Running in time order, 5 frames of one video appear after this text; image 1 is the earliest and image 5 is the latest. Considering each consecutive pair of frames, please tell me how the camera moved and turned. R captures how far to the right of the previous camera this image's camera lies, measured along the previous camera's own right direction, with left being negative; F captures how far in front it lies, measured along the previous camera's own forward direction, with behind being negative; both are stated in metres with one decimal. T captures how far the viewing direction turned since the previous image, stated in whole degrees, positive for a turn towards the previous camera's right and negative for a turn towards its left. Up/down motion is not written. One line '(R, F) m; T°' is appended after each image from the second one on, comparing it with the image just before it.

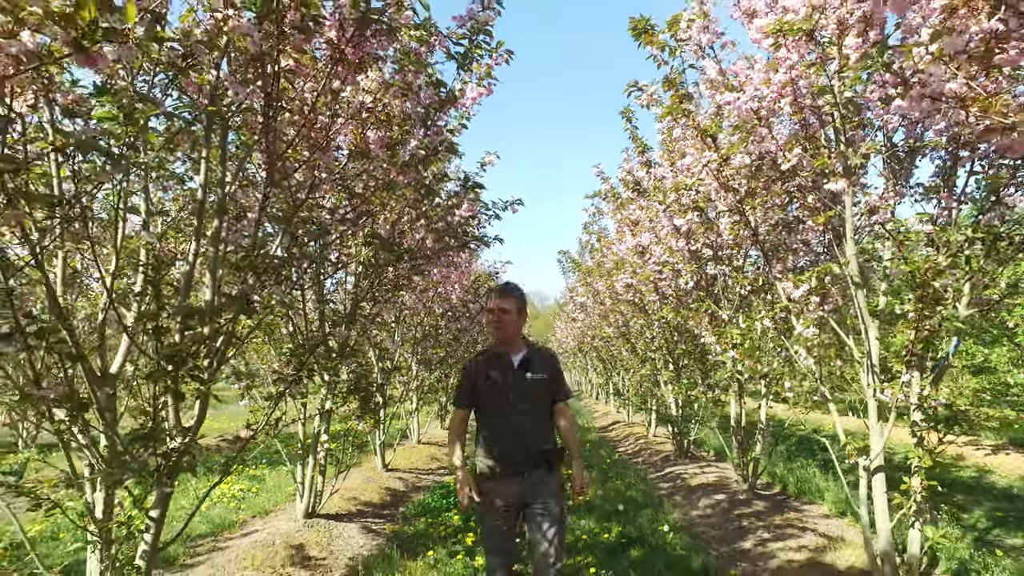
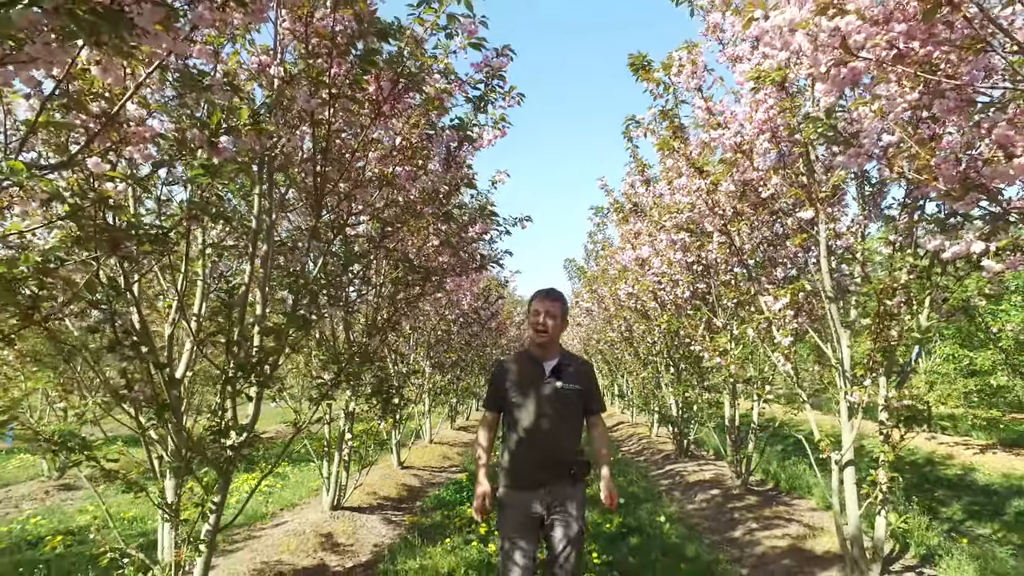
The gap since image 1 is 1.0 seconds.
(0.0, -0.7) m; -1°
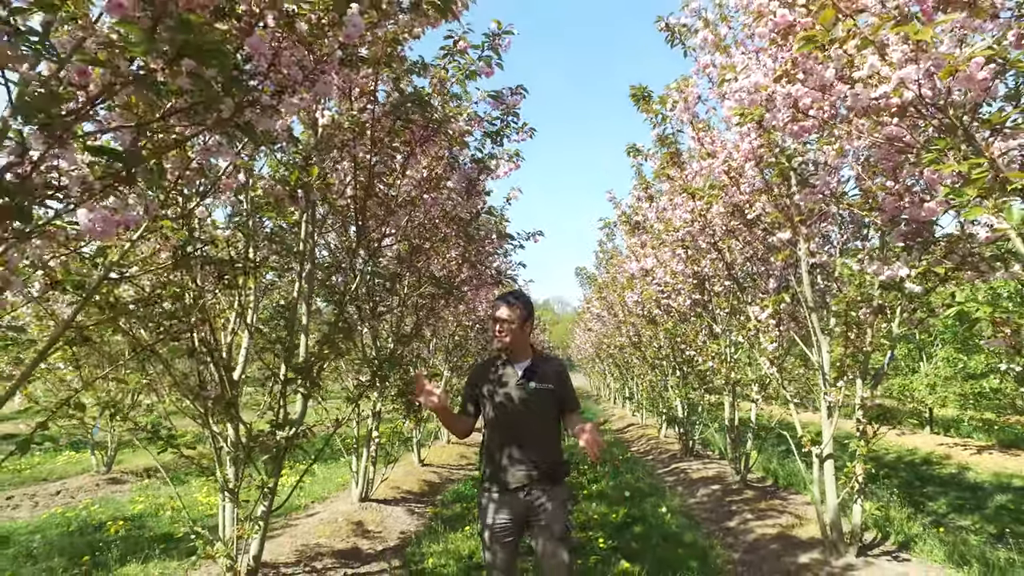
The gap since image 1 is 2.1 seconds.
(0.0, -0.7) m; -1°
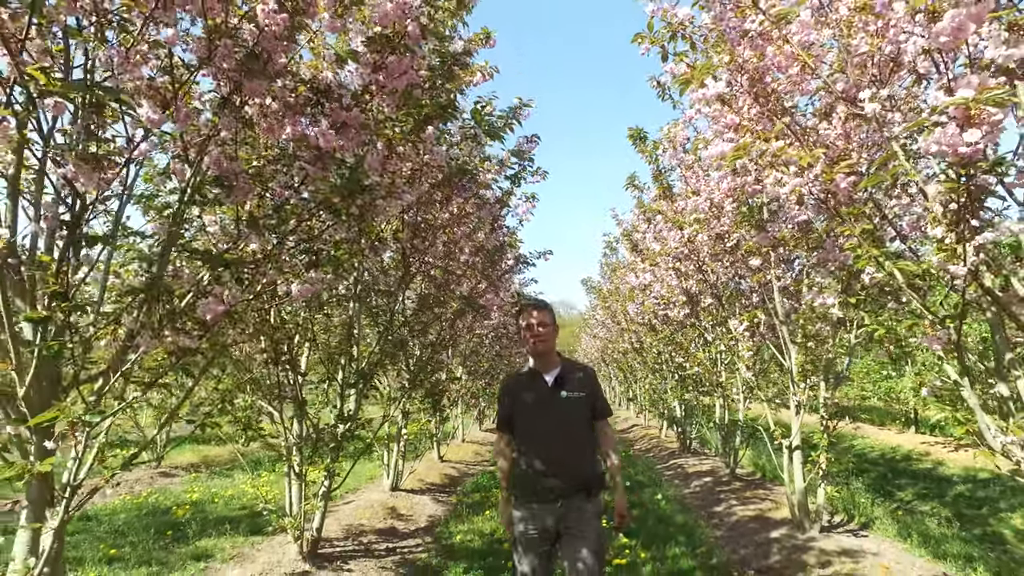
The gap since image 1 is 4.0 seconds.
(-0.1, -1.2) m; -1°
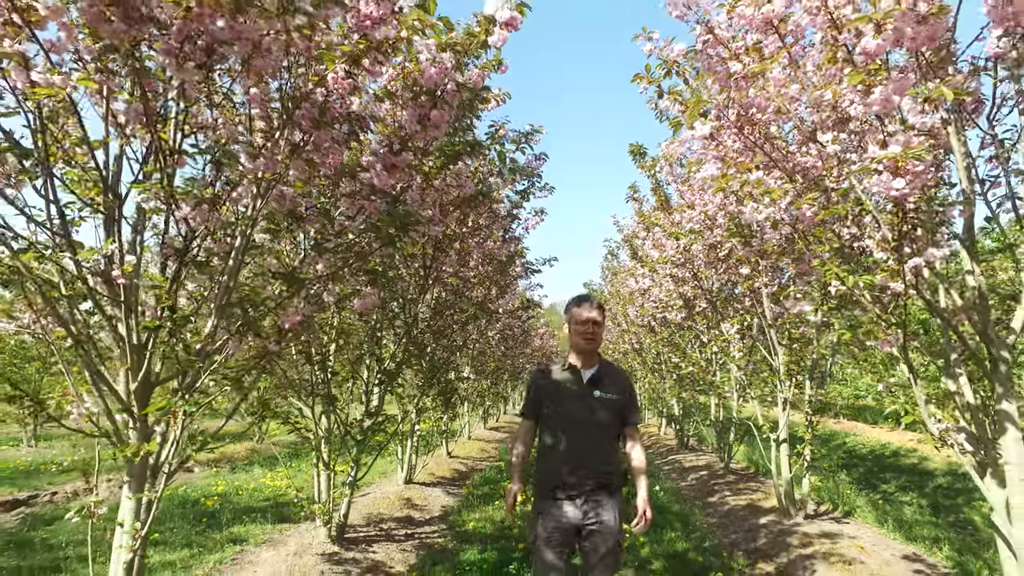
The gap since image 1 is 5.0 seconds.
(-0.1, -0.7) m; 0°
